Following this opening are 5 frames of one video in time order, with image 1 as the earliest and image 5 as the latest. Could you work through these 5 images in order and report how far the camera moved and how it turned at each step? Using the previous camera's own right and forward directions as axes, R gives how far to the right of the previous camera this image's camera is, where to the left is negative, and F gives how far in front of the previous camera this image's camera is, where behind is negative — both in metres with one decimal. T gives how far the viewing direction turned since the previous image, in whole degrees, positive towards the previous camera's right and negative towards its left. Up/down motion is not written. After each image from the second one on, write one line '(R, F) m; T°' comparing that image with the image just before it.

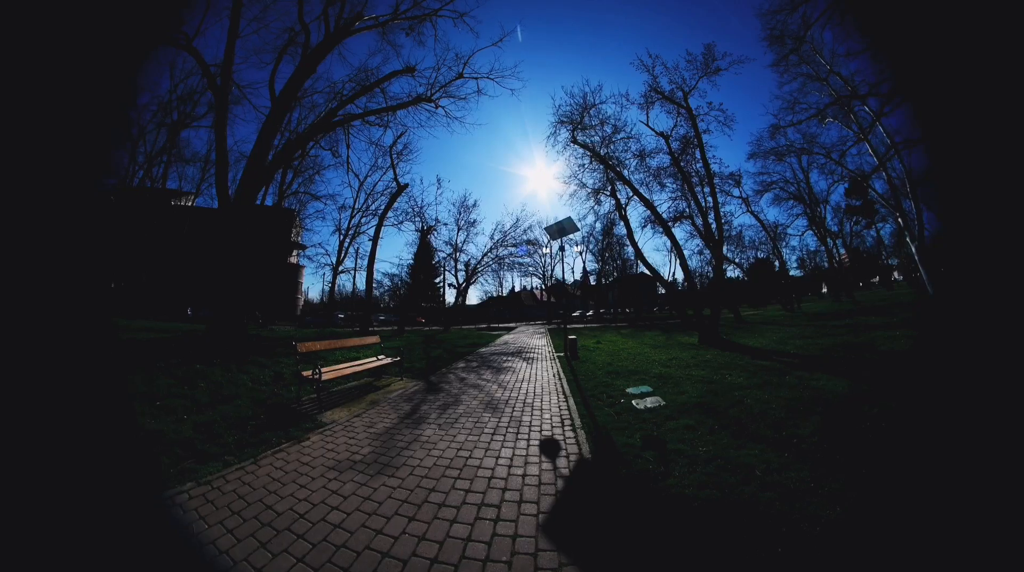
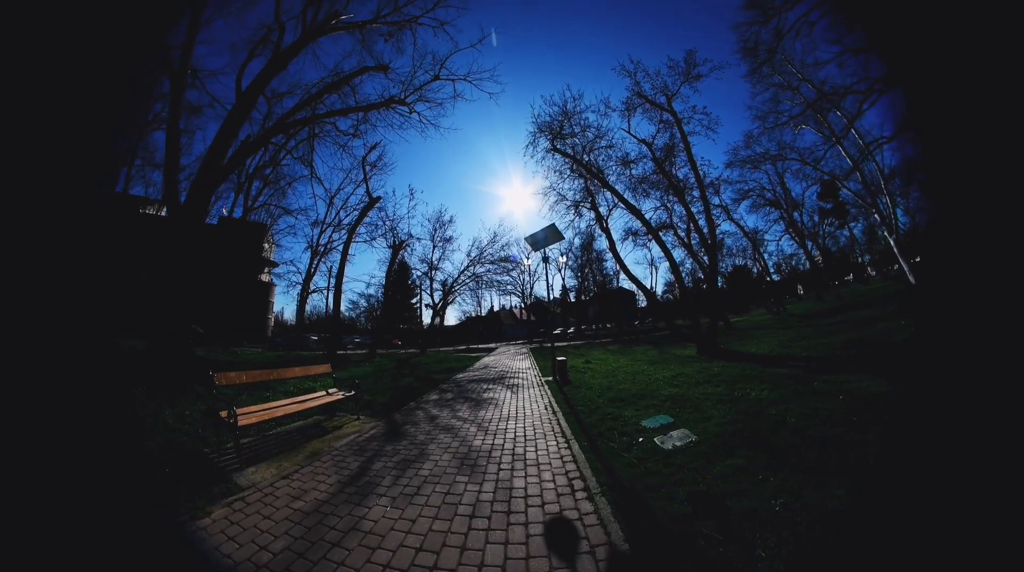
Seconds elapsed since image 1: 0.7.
(0.0, +1.0) m; +4°
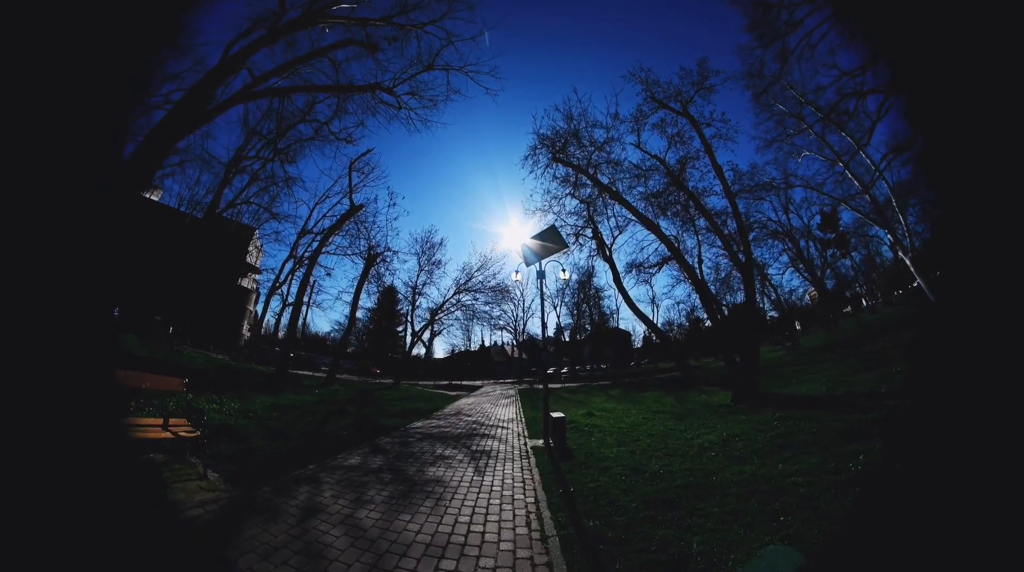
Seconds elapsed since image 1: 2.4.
(+0.2, +1.8) m; +1°
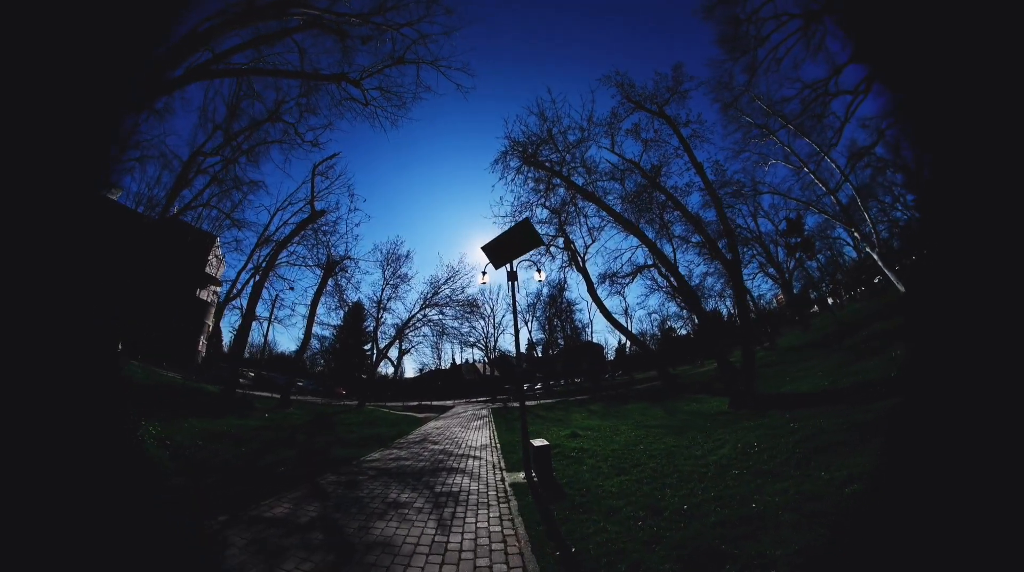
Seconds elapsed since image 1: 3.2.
(0.0, +0.7) m; +5°
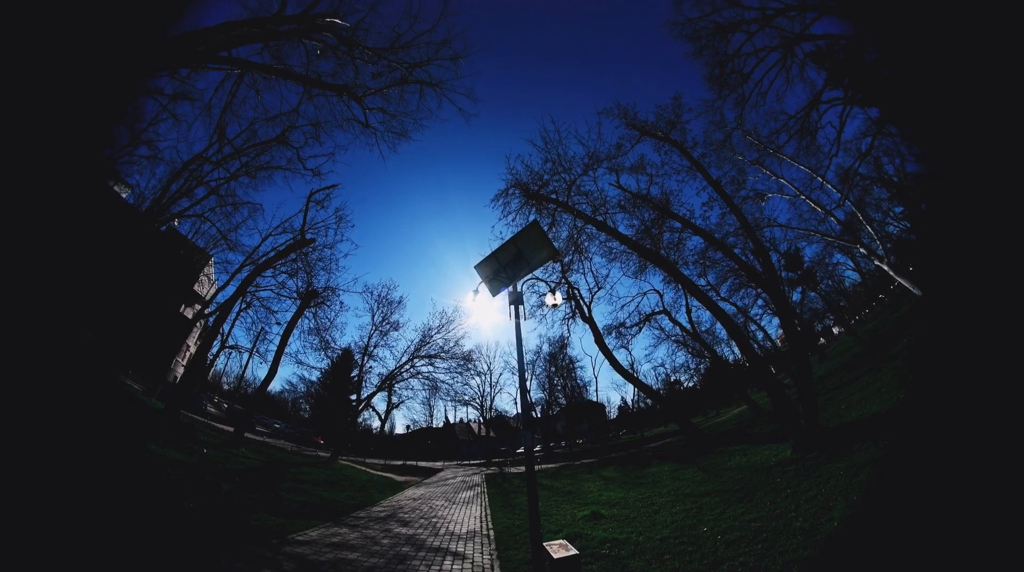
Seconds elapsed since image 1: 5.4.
(0.0, +1.0) m; 0°
